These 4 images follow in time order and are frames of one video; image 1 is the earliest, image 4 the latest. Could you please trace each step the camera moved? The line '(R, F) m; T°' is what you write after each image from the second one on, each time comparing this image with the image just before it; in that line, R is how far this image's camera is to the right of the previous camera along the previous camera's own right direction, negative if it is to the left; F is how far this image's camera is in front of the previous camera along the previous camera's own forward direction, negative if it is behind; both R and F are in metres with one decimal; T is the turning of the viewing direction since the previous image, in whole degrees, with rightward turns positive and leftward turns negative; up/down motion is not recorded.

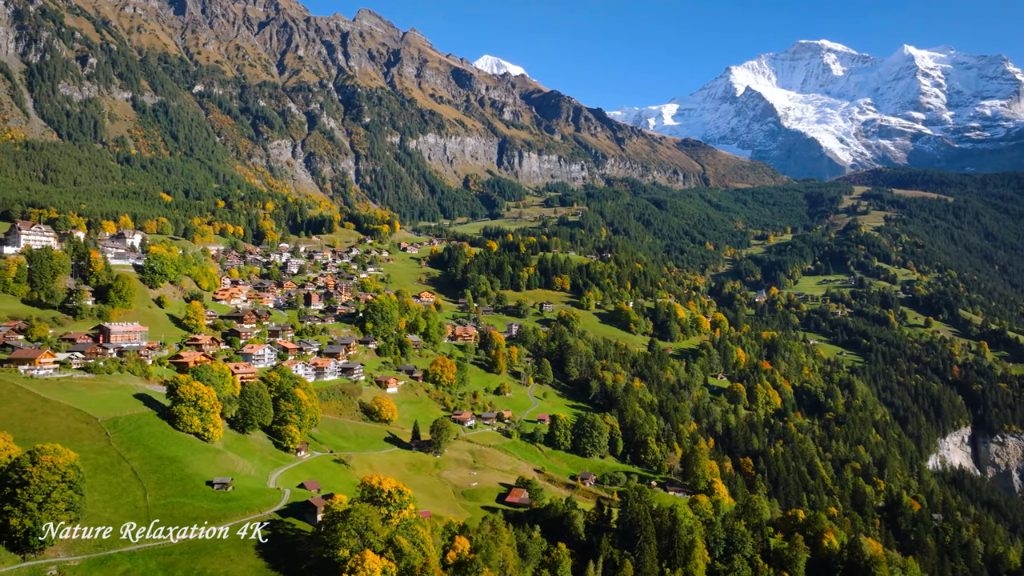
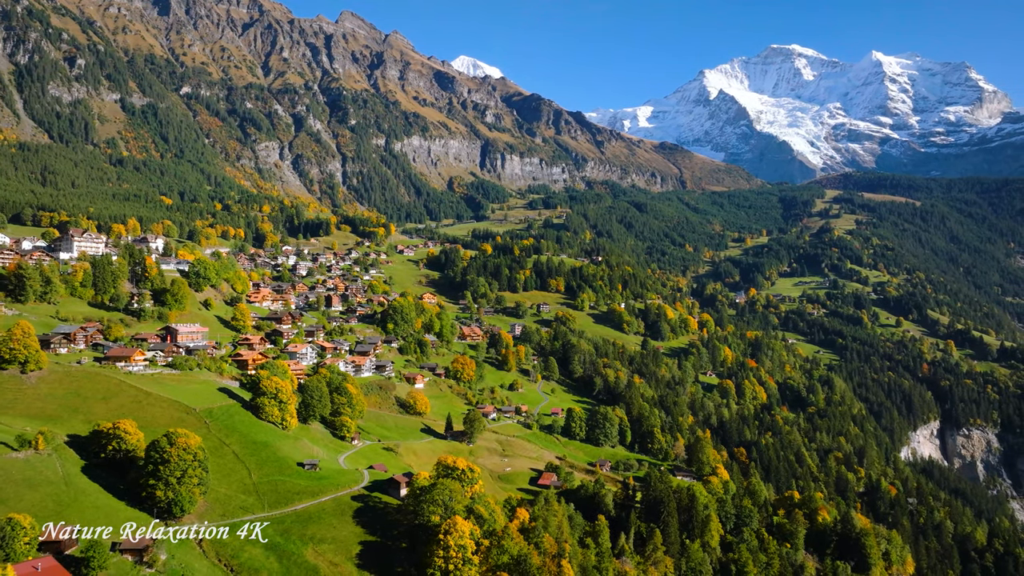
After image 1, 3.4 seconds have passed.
(-8.2, -9.2) m; +2°
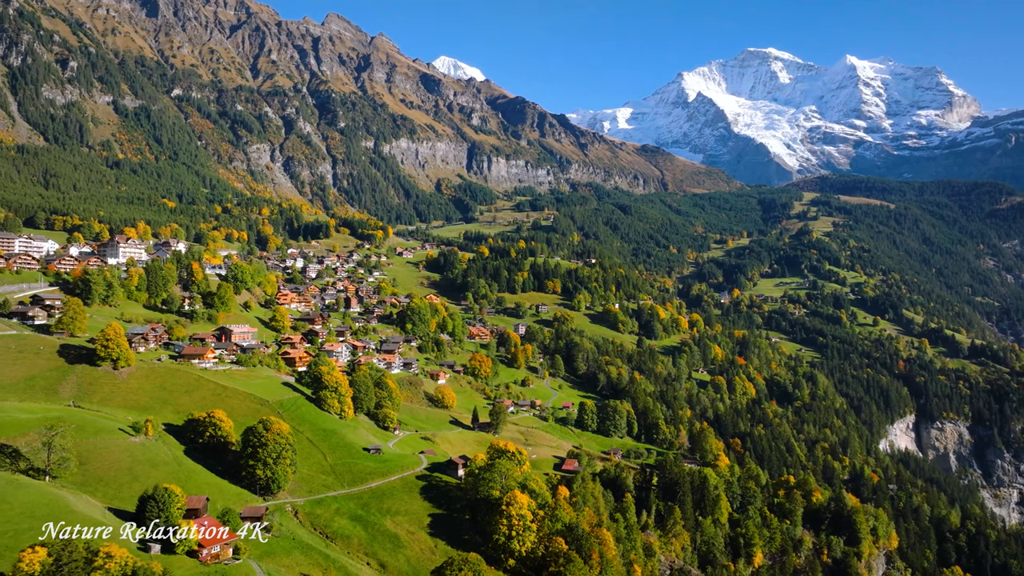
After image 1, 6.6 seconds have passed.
(-7.3, -8.8) m; +2°
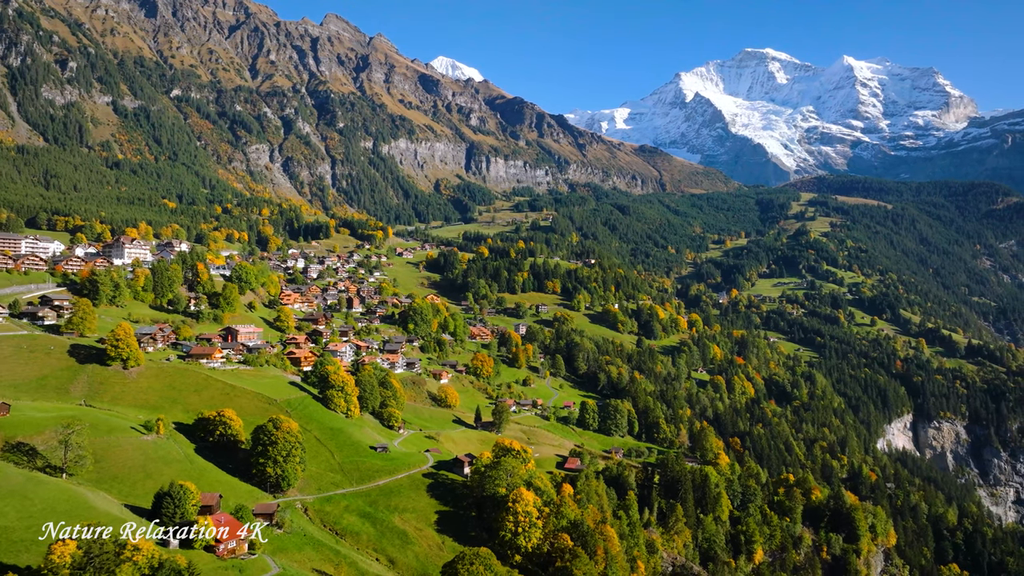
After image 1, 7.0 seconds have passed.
(-0.8, -1.1) m; 0°
